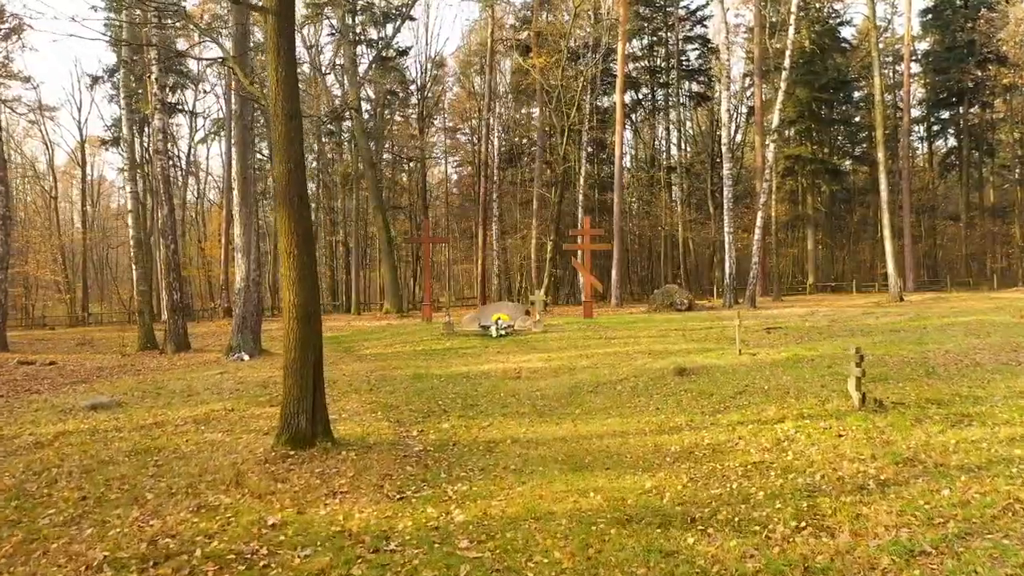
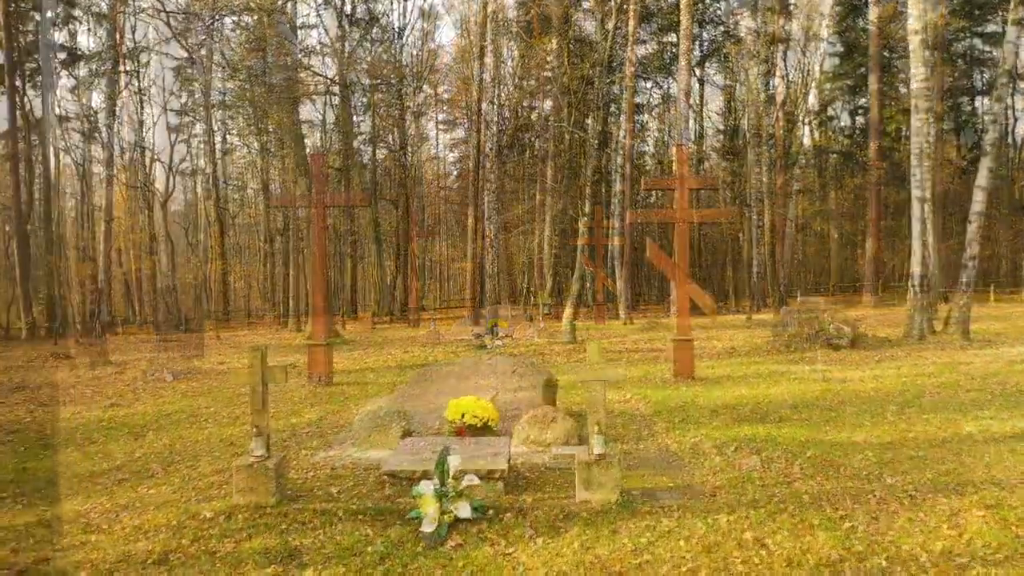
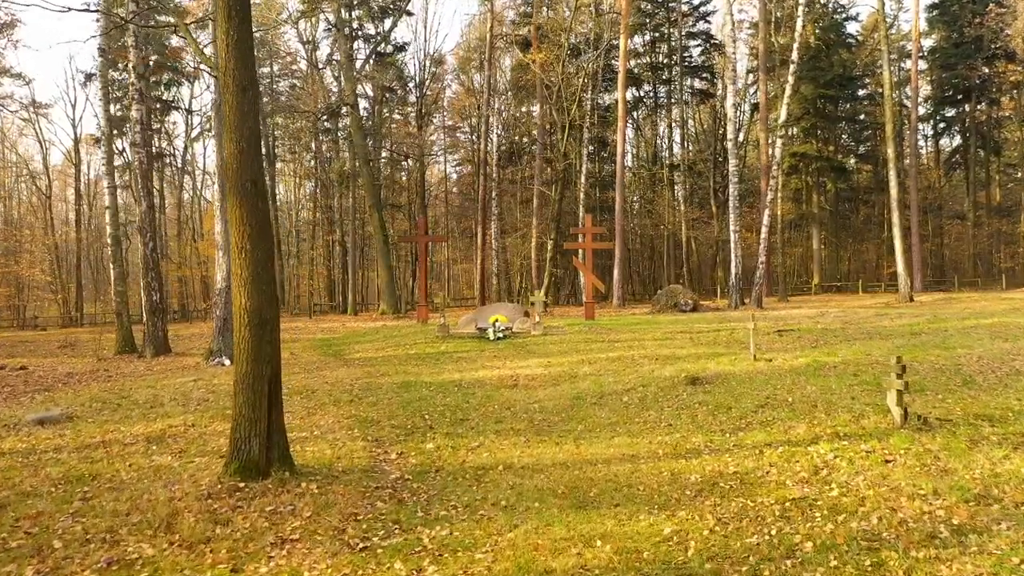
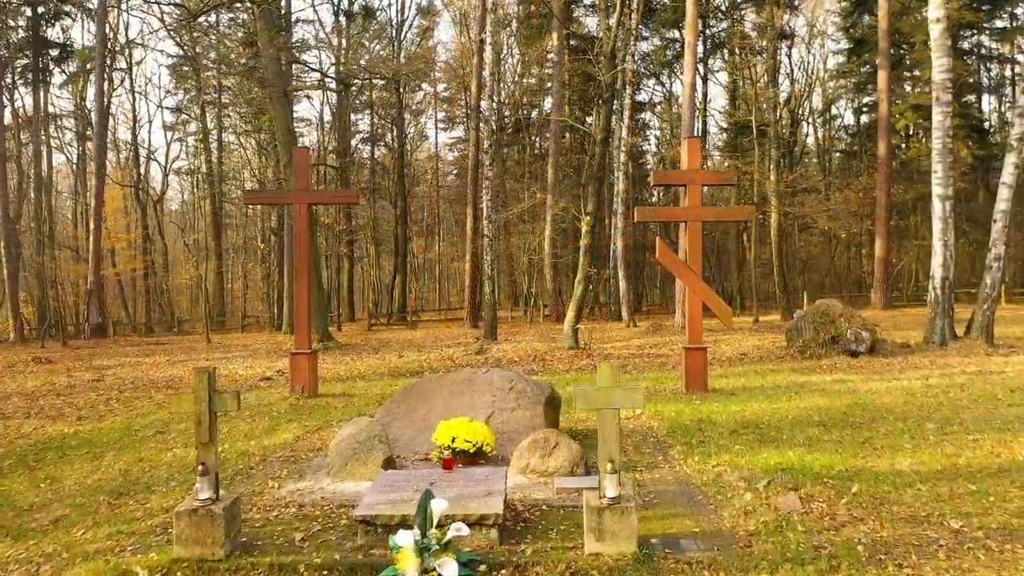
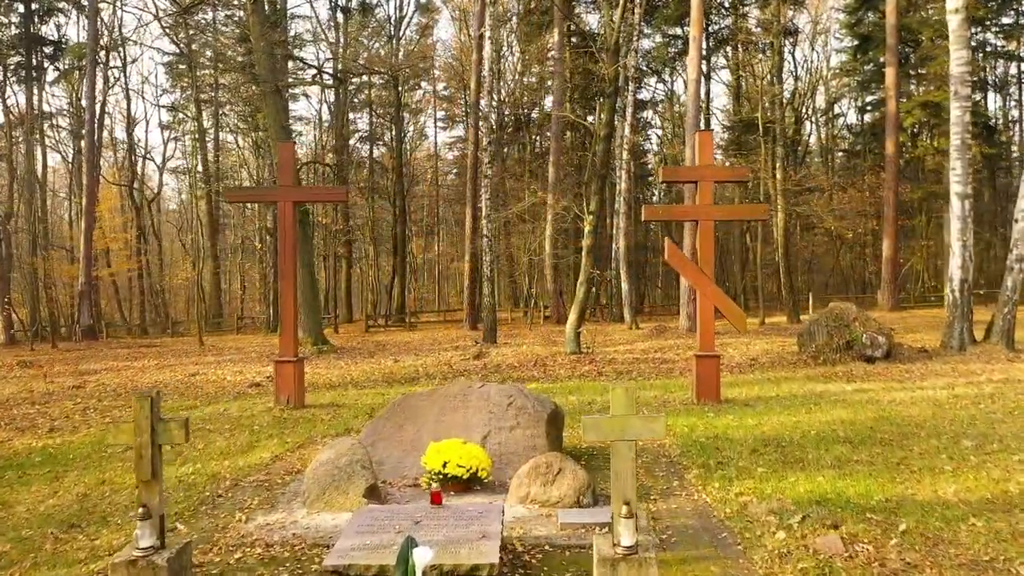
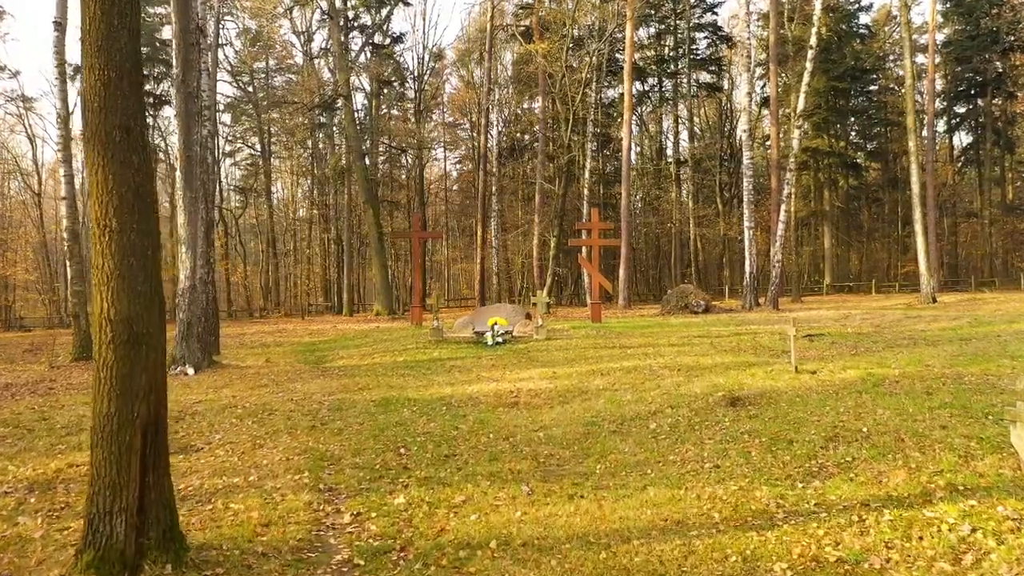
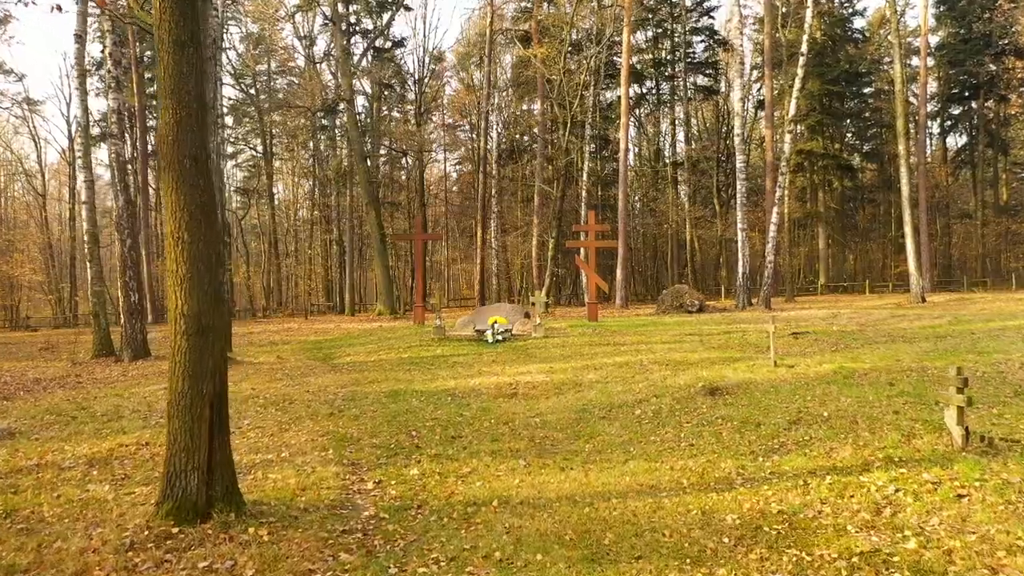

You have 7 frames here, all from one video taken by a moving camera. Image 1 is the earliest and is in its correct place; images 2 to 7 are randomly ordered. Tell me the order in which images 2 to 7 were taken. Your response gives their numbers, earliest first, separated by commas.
3, 7, 6, 2, 4, 5
